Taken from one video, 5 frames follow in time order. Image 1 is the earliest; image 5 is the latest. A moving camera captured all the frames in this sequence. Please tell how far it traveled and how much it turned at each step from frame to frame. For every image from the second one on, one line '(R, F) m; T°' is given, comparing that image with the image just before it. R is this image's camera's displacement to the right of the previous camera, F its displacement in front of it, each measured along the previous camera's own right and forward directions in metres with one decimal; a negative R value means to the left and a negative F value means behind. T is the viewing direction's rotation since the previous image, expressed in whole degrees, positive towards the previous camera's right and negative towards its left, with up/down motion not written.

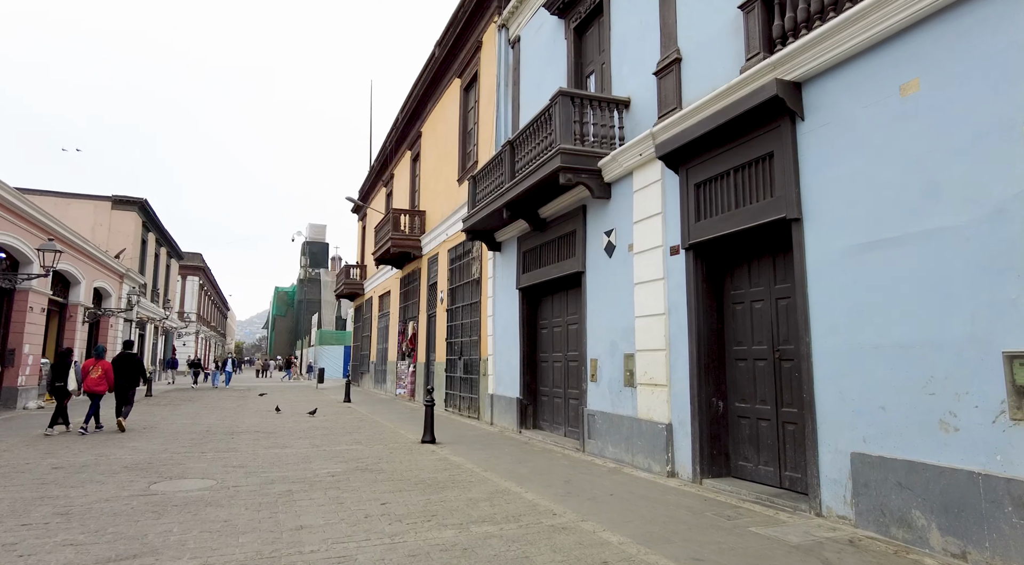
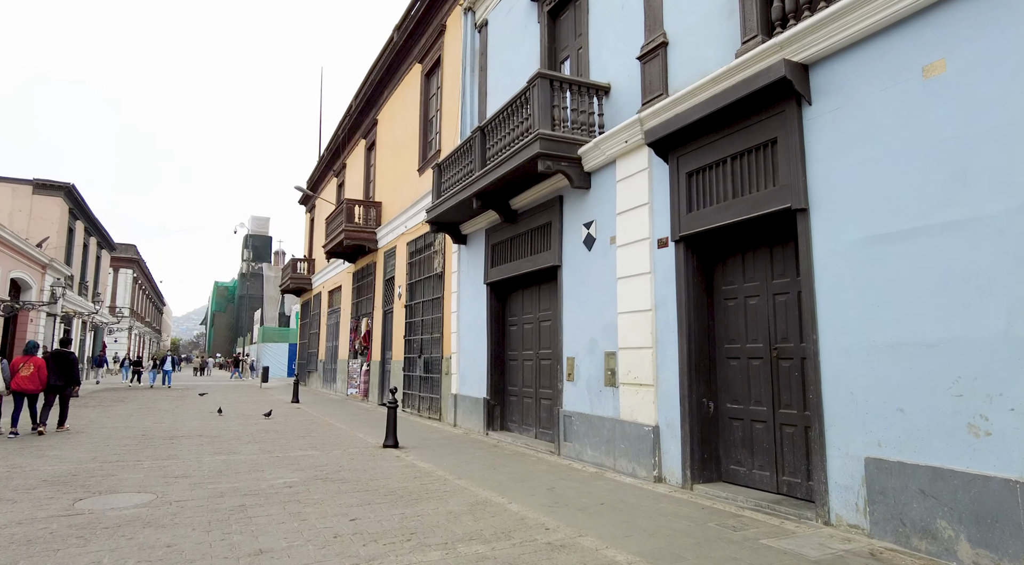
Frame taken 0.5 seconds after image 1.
(-0.3, +0.5) m; +5°
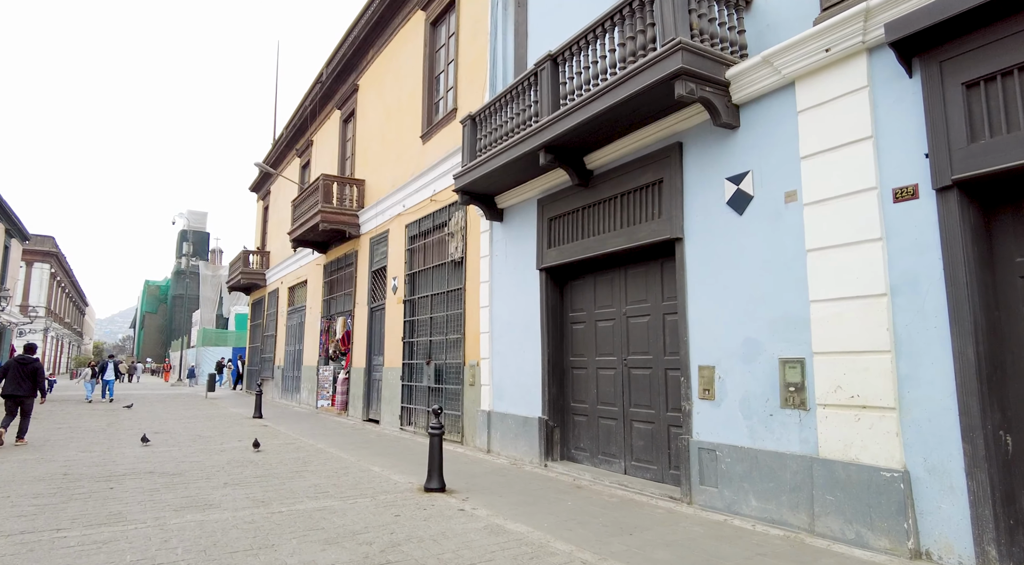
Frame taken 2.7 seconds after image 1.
(-1.7, +2.6) m; +5°
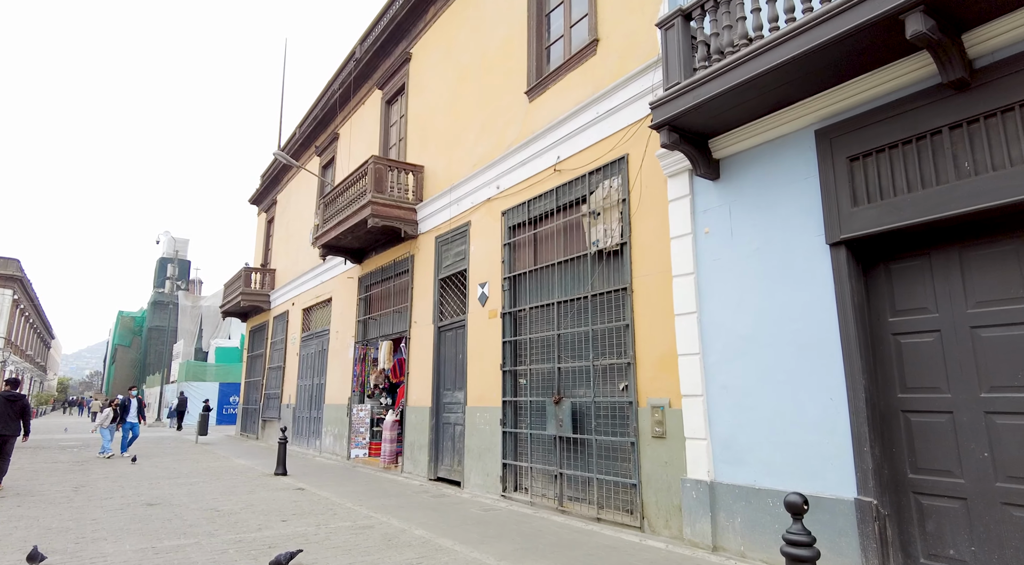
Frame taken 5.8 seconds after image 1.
(-2.5, +3.5) m; +2°
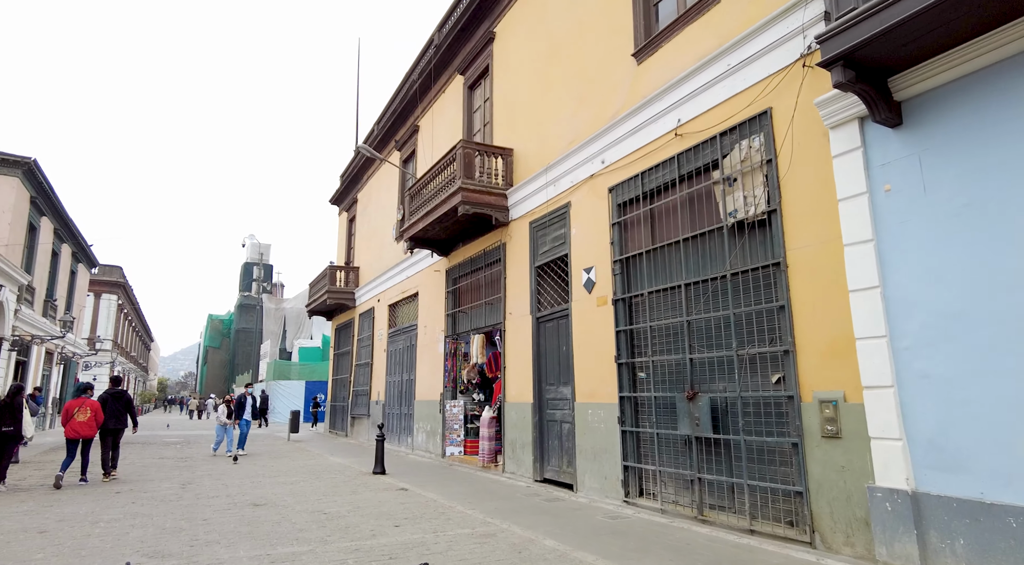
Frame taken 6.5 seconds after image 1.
(-0.6, +0.7) m; -6°
